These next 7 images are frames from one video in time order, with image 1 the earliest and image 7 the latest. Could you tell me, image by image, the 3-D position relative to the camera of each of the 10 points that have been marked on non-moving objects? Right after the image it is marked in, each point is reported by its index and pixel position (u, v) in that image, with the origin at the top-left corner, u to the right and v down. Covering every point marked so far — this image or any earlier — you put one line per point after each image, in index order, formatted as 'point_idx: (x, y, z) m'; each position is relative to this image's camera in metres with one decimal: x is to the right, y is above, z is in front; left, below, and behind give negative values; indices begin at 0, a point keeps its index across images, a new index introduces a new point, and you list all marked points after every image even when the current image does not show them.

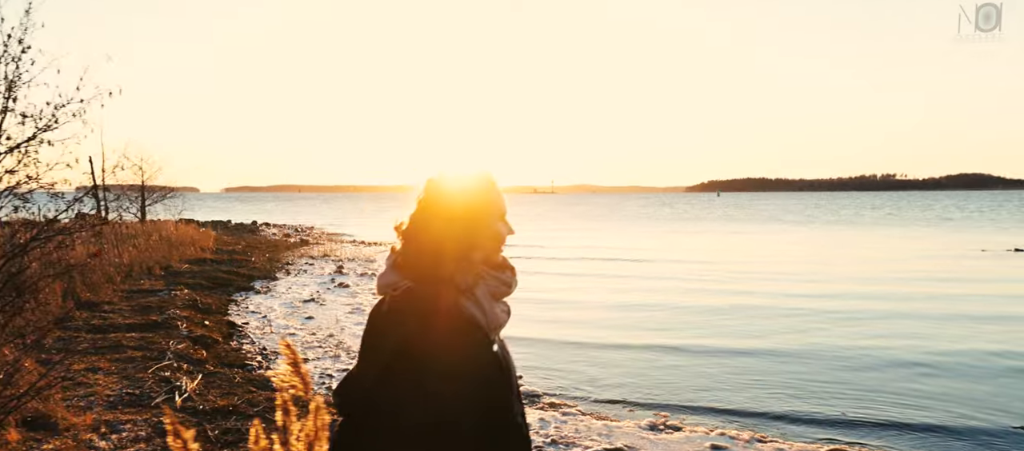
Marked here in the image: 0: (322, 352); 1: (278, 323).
0: (-3.2, -2.1, +12.1) m
1: (-5.9, -2.4, +18.1) m
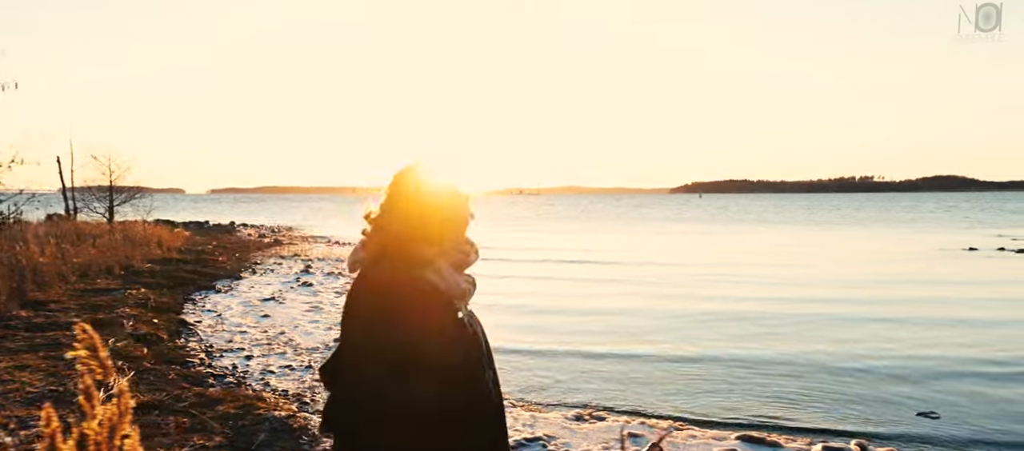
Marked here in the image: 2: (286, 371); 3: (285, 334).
0: (-4.1, -2.0, +12.0) m
1: (-7.0, -2.4, +17.9) m
2: (-3.0, -1.9, +9.5) m
3: (-4.4, -2.1, +14.1) m
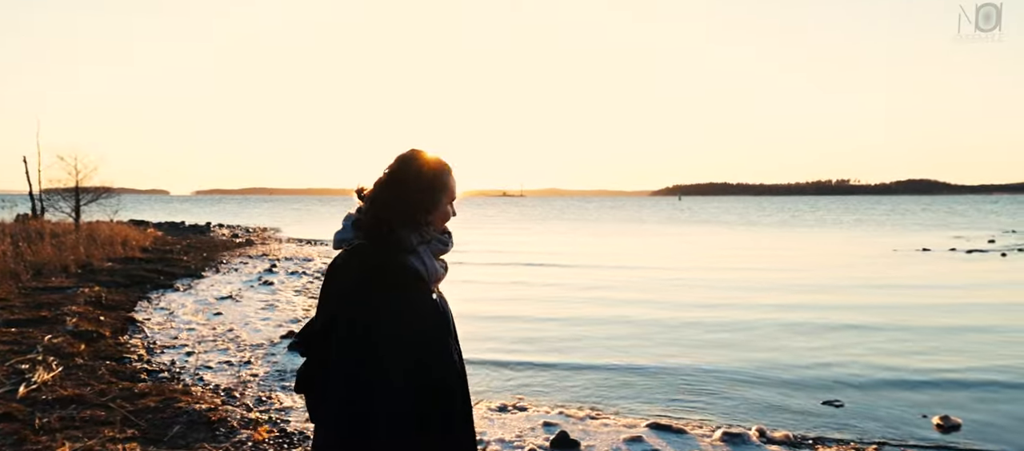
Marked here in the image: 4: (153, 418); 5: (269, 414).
0: (-5.0, -2.0, +11.8) m
1: (-8.1, -2.3, +17.6) m
2: (-3.8, -1.8, +9.4) m
3: (-5.4, -2.0, +13.9) m
4: (-2.9, -1.5, +5.7) m
5: (-2.1, -1.6, +6.3) m
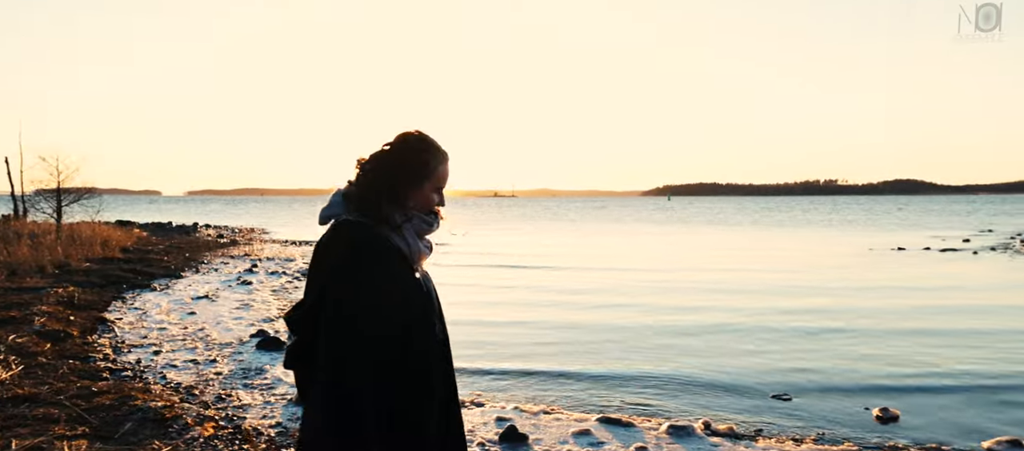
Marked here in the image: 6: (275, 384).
0: (-5.4, -1.9, +11.7) m
1: (-8.7, -2.2, +17.5) m
2: (-4.2, -1.8, +9.4) m
3: (-5.9, -2.0, +13.8) m
4: (-3.2, -1.5, +5.7) m
5: (-2.5, -1.6, +6.3) m
6: (-2.5, -1.7, +7.6) m
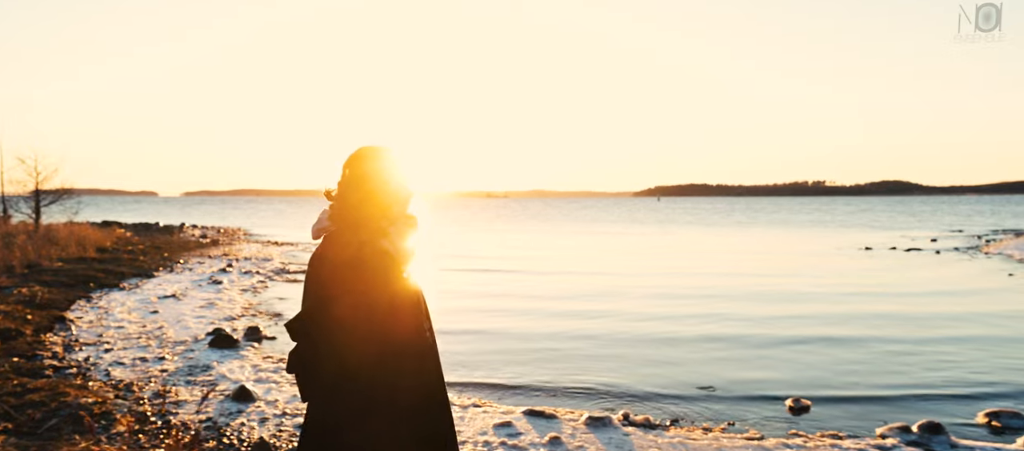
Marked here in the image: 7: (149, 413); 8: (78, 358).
0: (-6.1, -1.9, +11.6) m
1: (-9.5, -2.2, +17.3) m
2: (-4.8, -1.8, +9.3) m
3: (-6.7, -2.0, +13.7) m
4: (-3.8, -1.5, +5.7) m
5: (-3.1, -1.6, +6.2) m
6: (-3.1, -1.6, +7.5) m
7: (-3.0, -1.6, +6.0) m
8: (-6.0, -1.8, +10.0) m
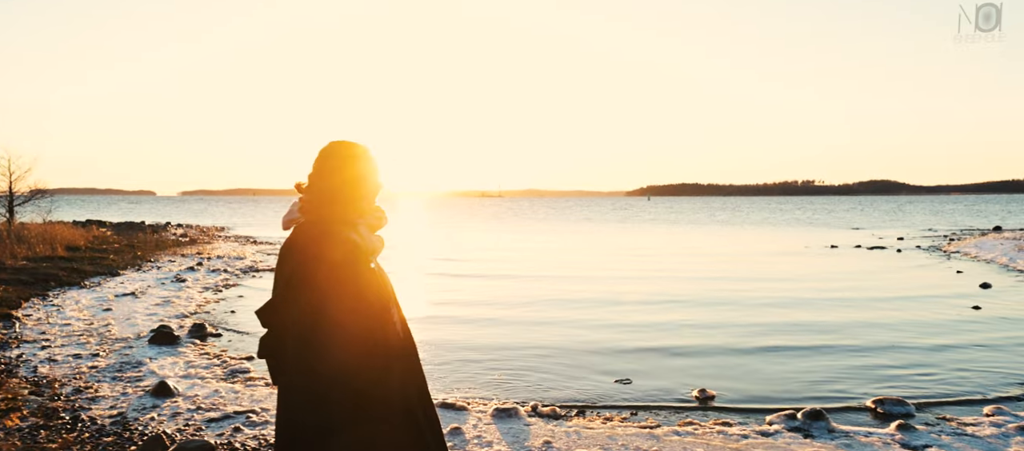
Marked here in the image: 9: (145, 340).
0: (-7.0, -1.8, +11.4) m
1: (-10.5, -2.1, +17.0) m
2: (-5.6, -1.7, +9.1) m
3: (-7.6, -1.9, +13.5) m
4: (-4.4, -1.4, +5.5) m
5: (-3.7, -1.5, +6.1) m
6: (-3.8, -1.6, +7.4) m
7: (-3.7, -1.5, +5.9) m
8: (-6.8, -1.7, +9.8) m
9: (-5.4, -1.7, +10.5) m
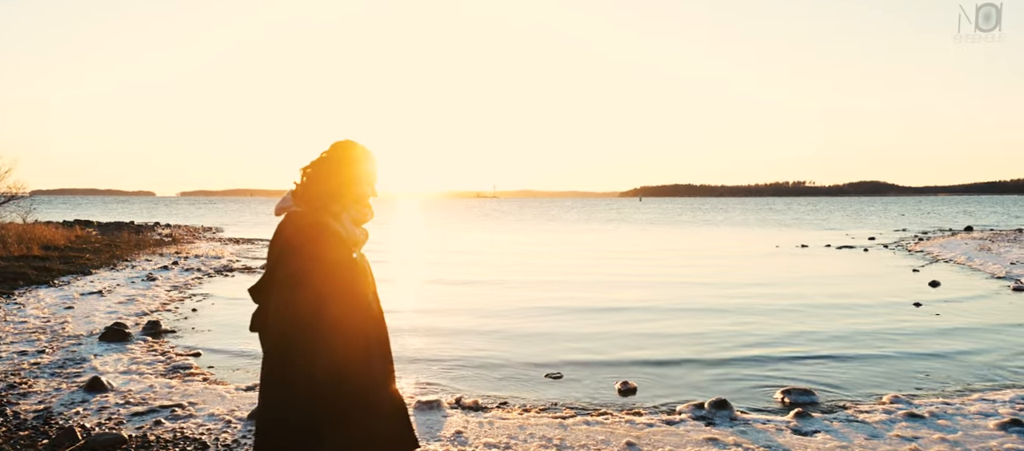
0: (-7.6, -1.7, +11.2) m
1: (-11.3, -2.0, +16.7) m
2: (-6.2, -1.6, +9.0) m
3: (-8.3, -1.8, +13.3) m
4: (-4.9, -1.3, +5.4) m
5: (-4.2, -1.4, +6.0) m
6: (-4.4, -1.5, +7.3) m
7: (-4.2, -1.4, +5.8) m
8: (-7.4, -1.7, +9.6) m
9: (-6.0, -1.6, +10.4) m
